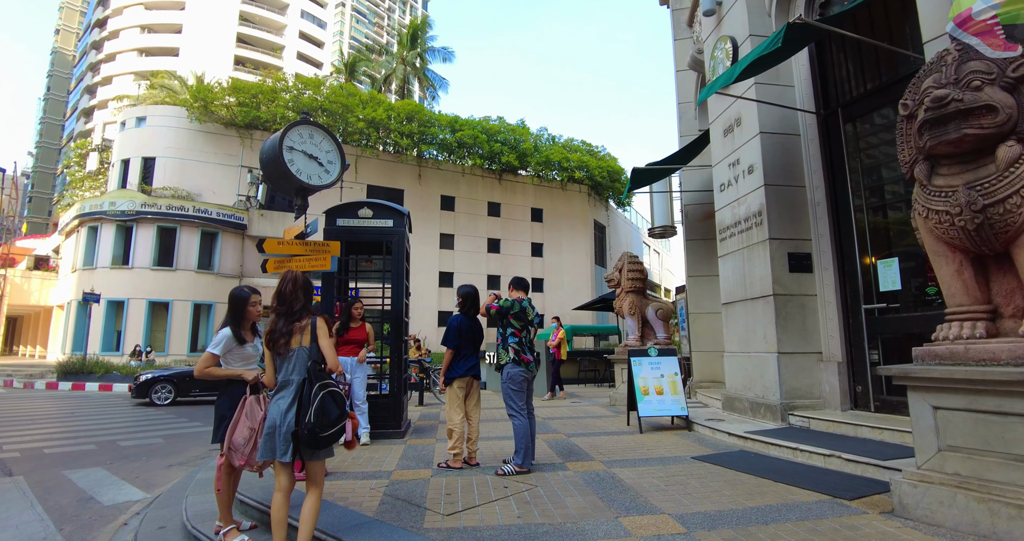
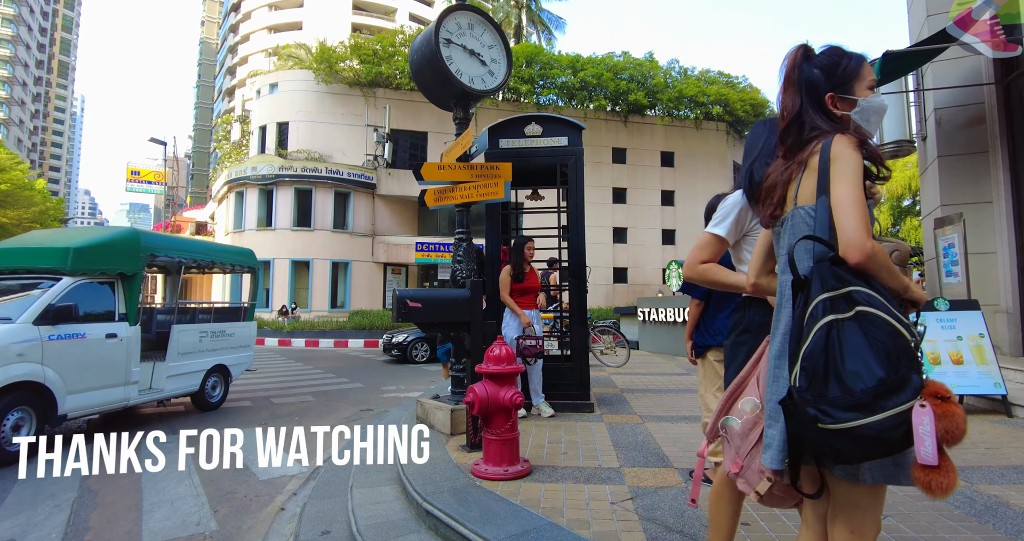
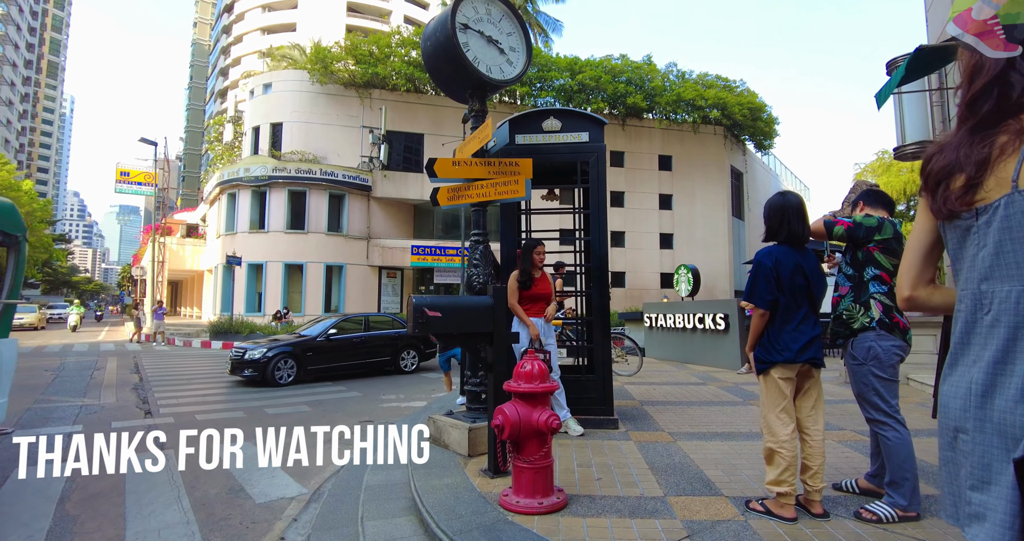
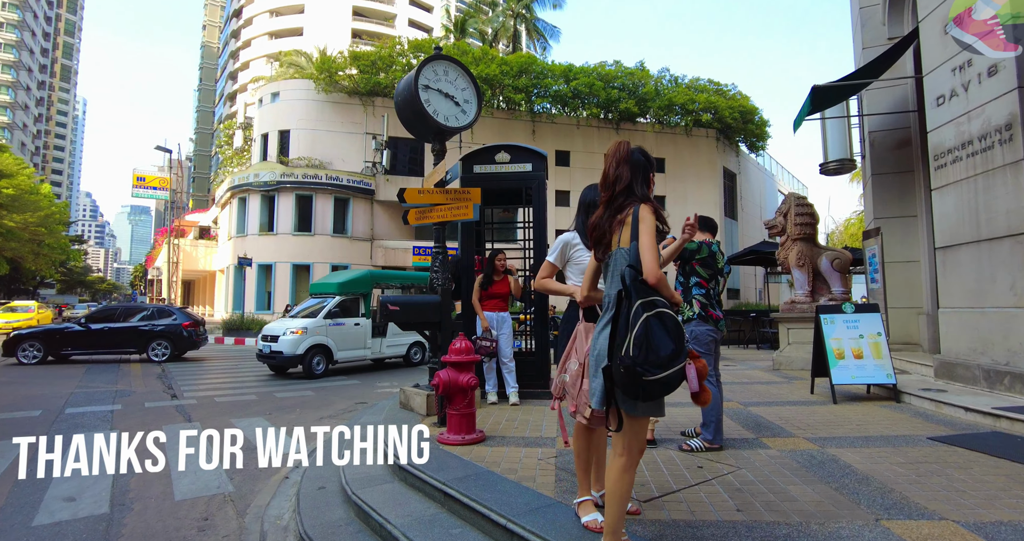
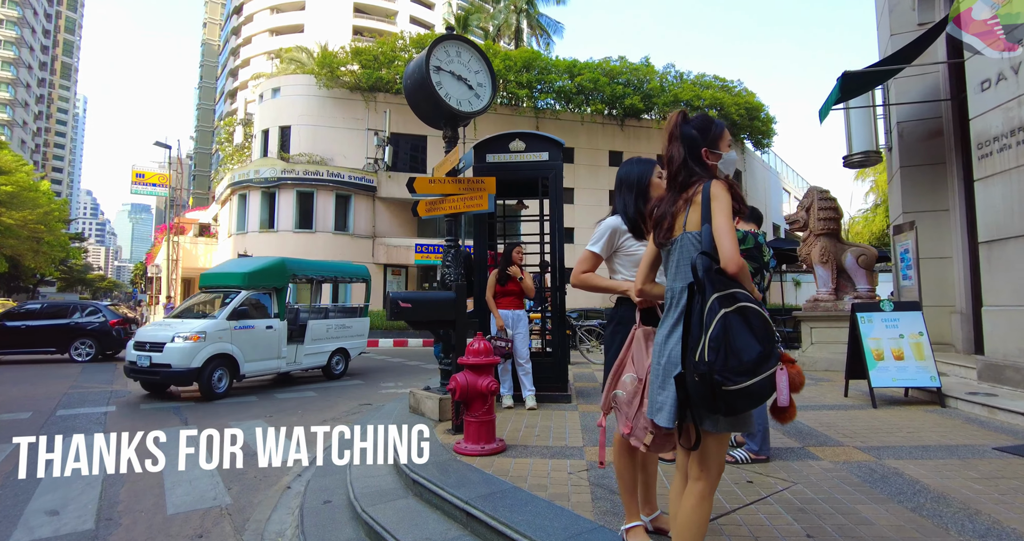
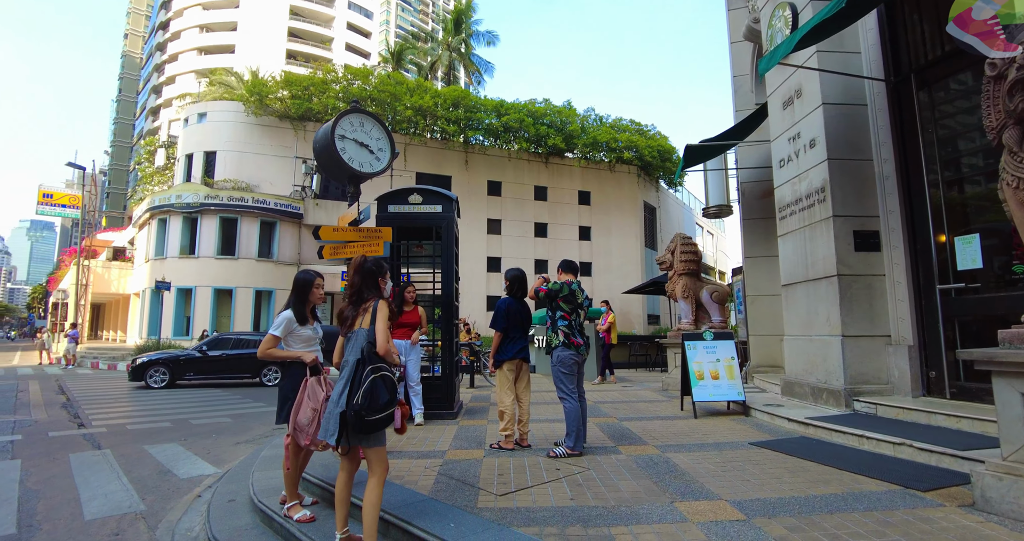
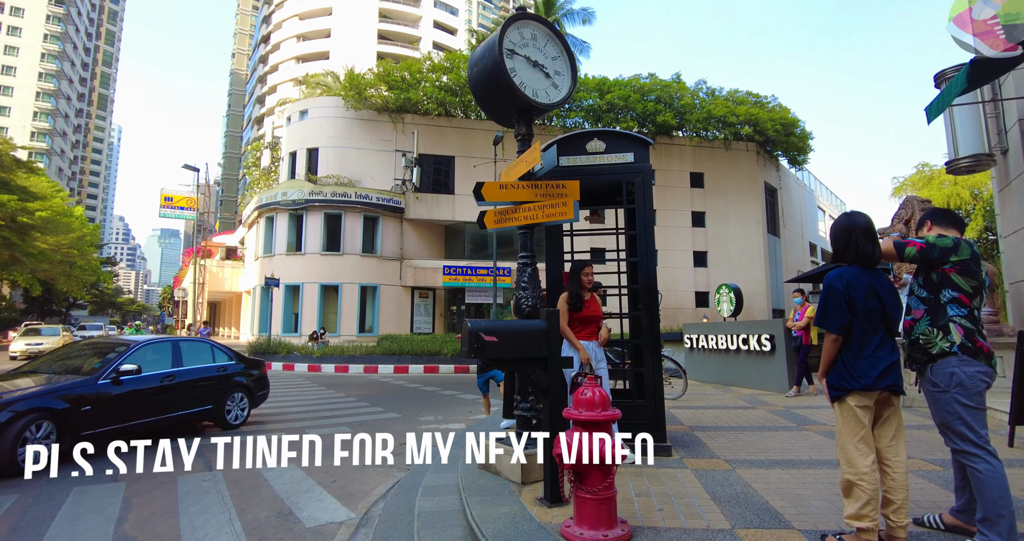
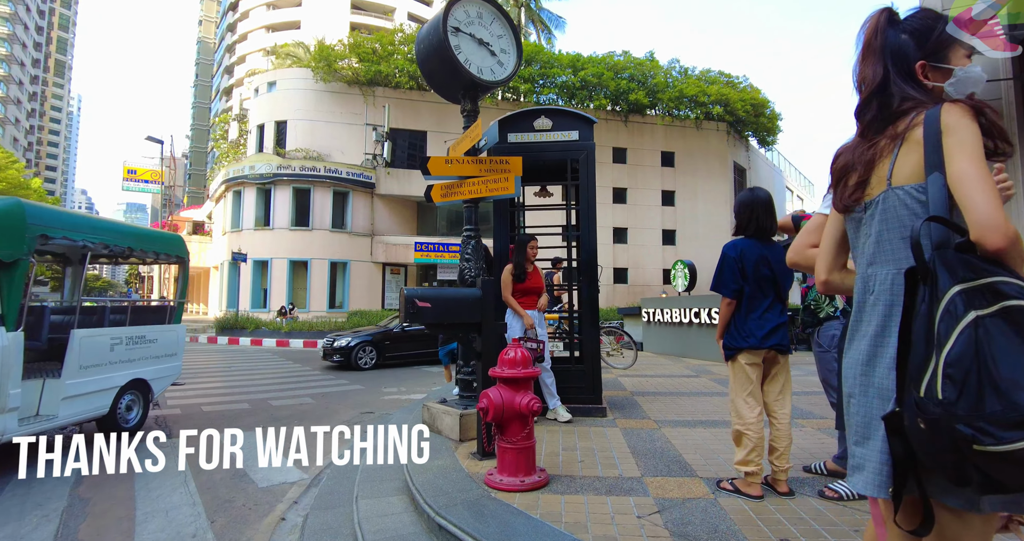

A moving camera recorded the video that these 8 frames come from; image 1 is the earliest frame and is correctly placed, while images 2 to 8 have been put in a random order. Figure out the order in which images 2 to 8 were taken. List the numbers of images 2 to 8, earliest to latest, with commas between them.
6, 4, 5, 2, 8, 3, 7
